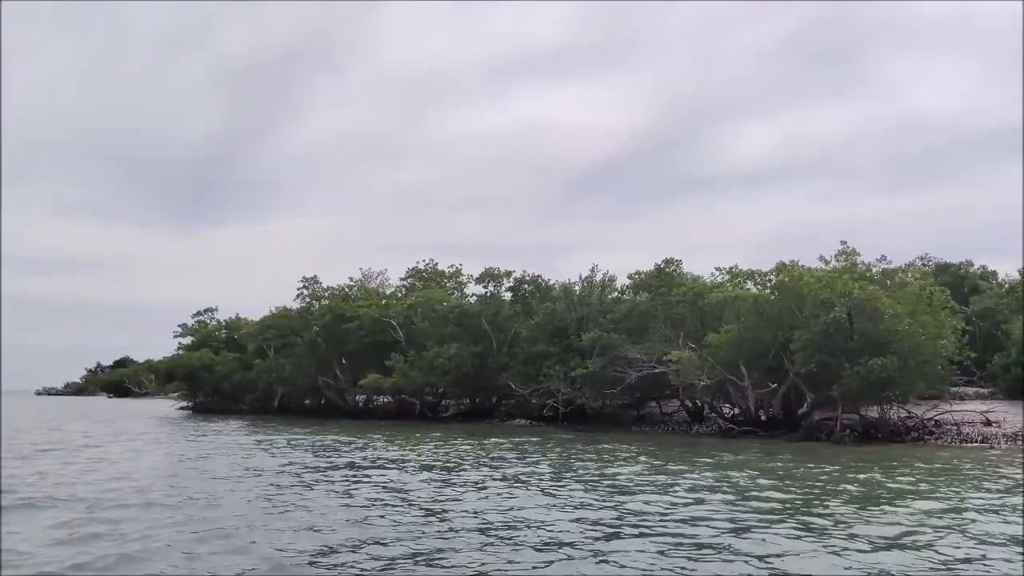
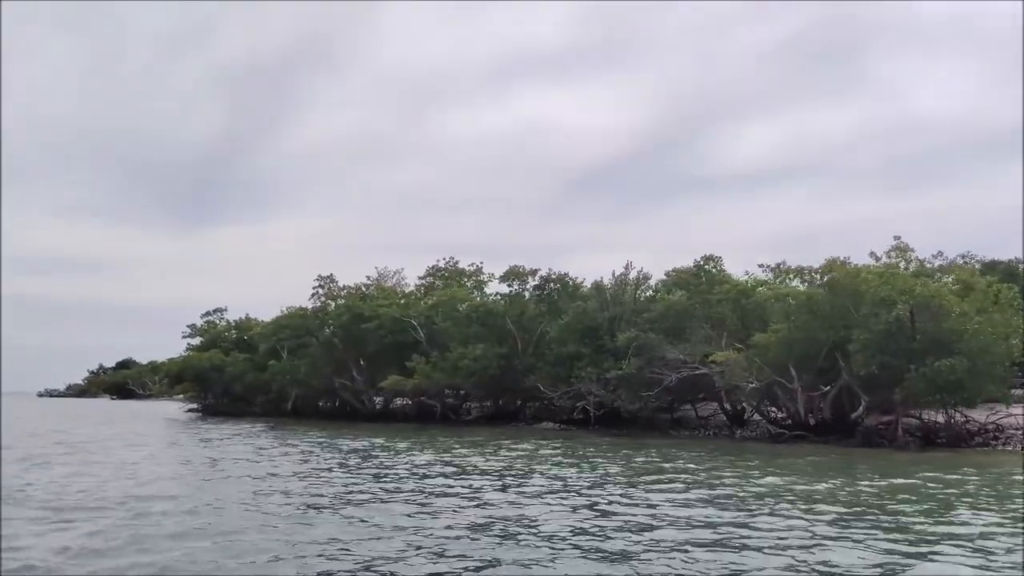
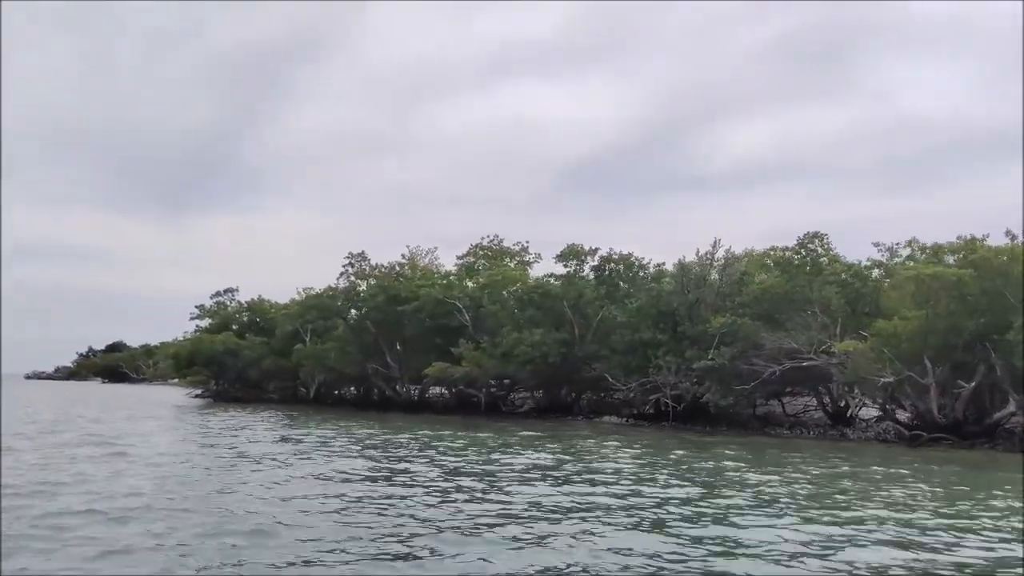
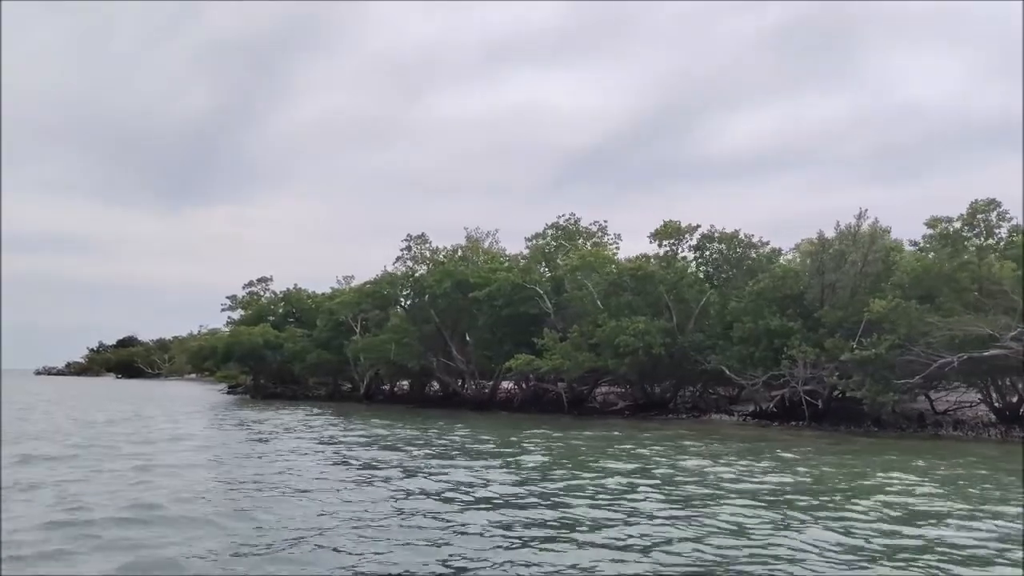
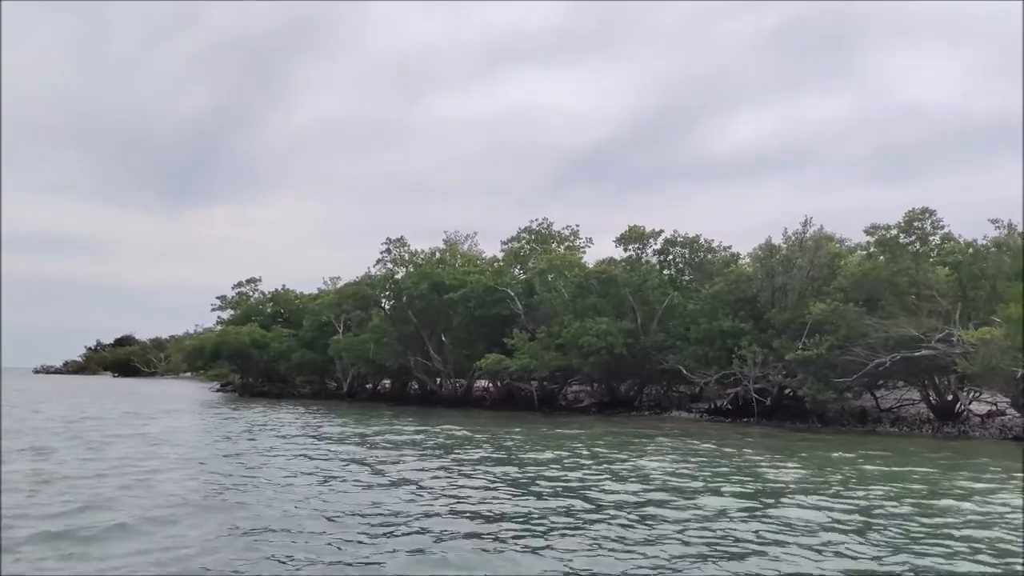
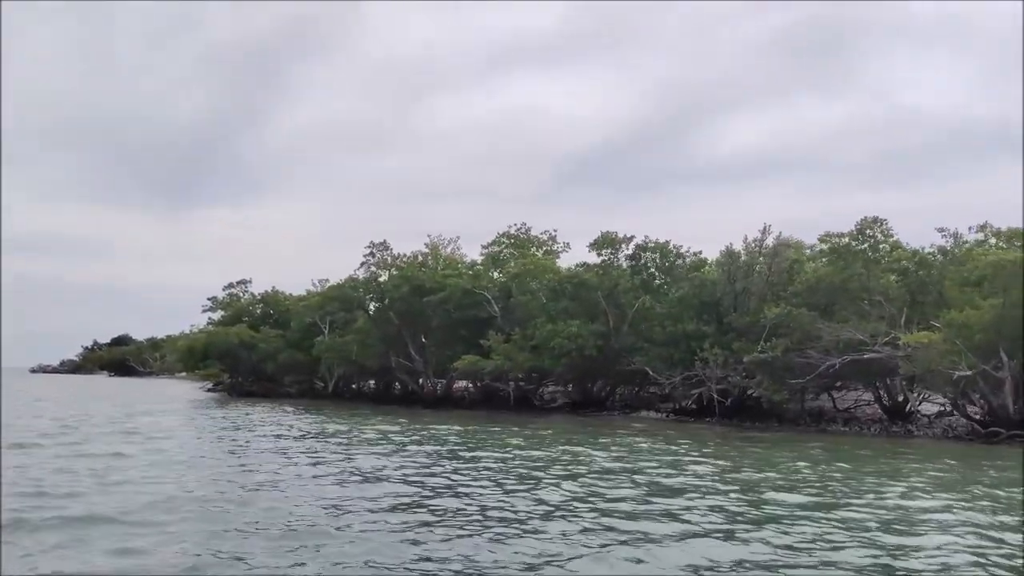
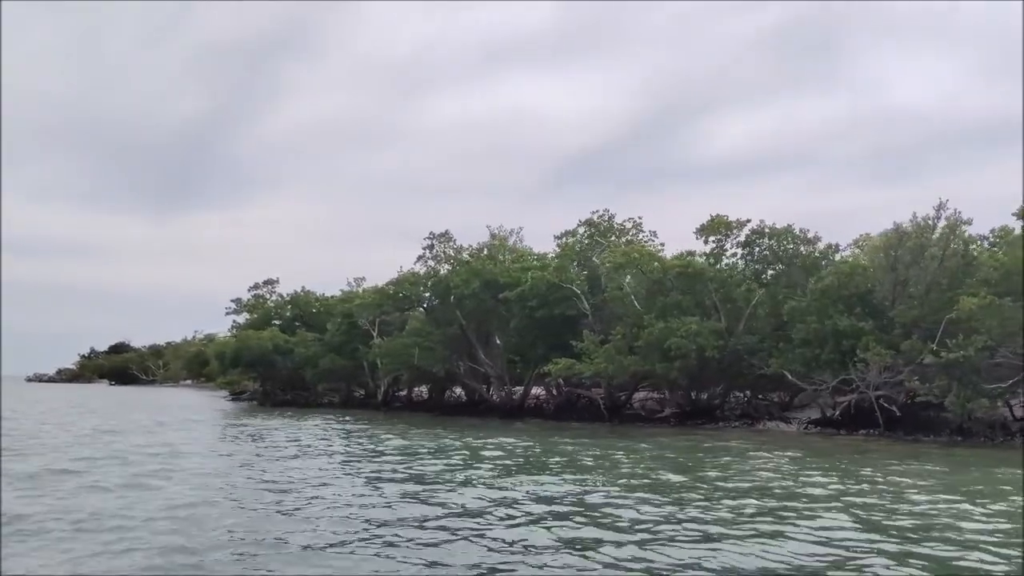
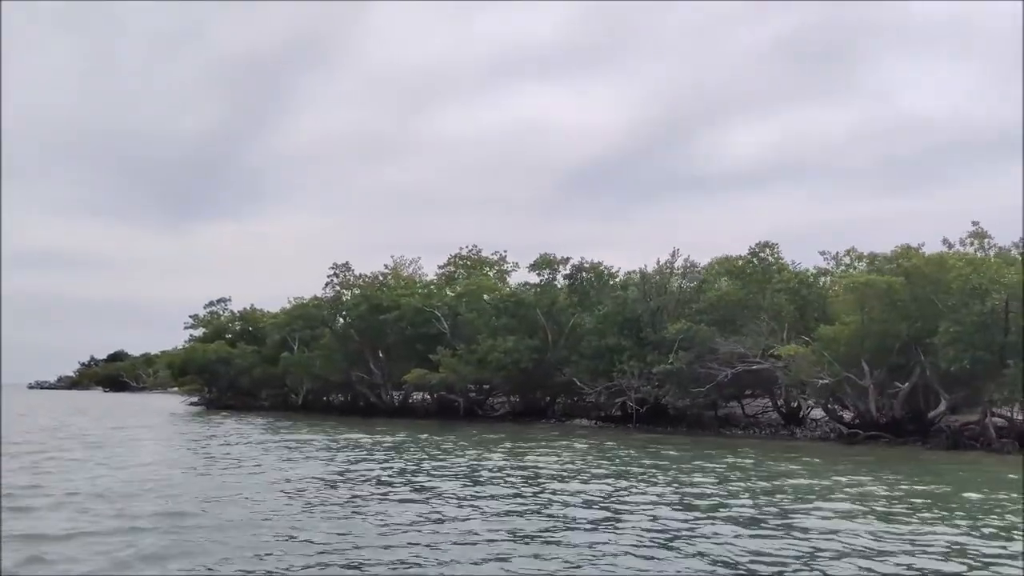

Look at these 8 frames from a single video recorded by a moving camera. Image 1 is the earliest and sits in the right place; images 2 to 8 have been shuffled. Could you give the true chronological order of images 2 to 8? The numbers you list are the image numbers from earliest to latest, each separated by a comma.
2, 8, 3, 6, 5, 4, 7
